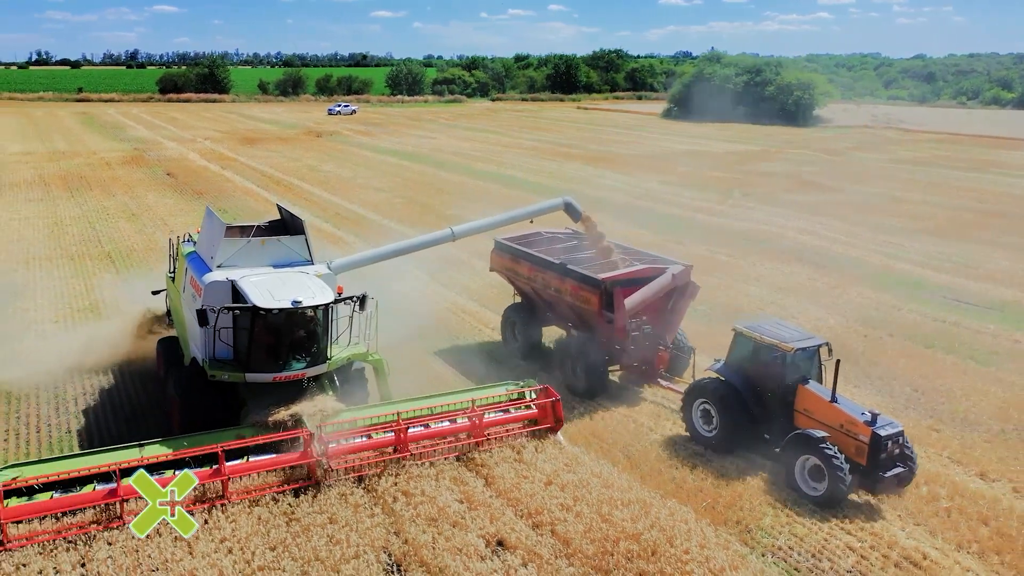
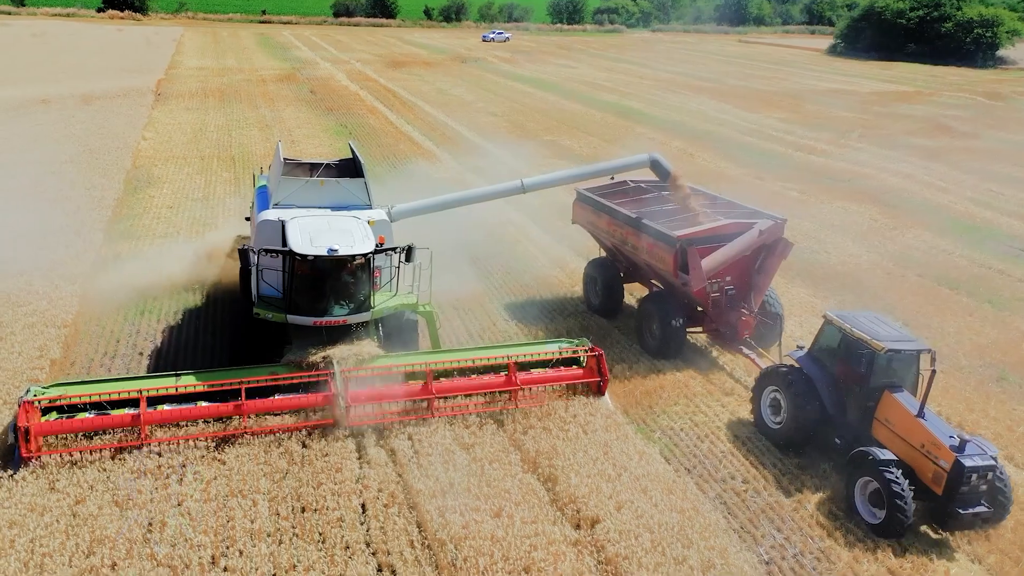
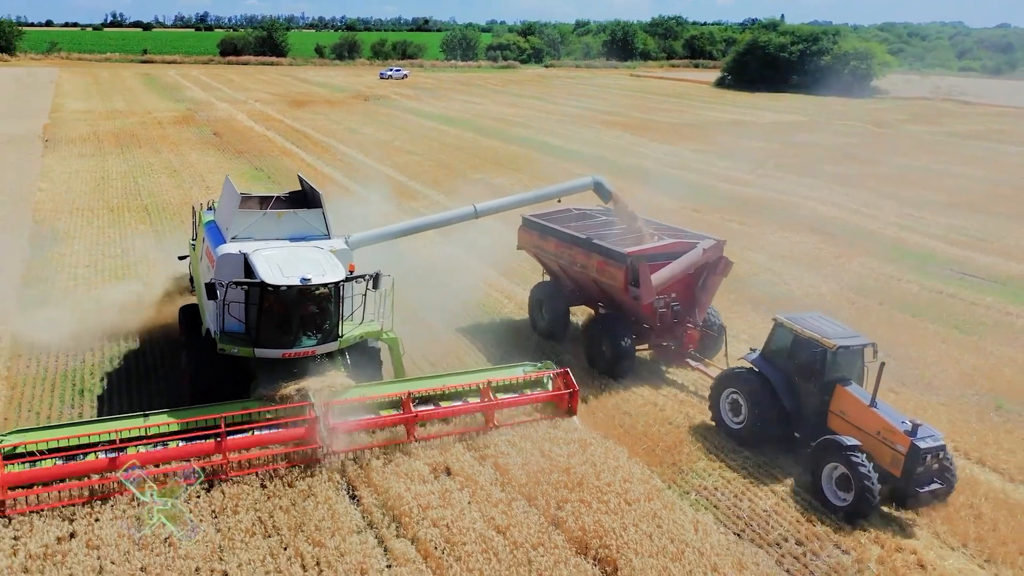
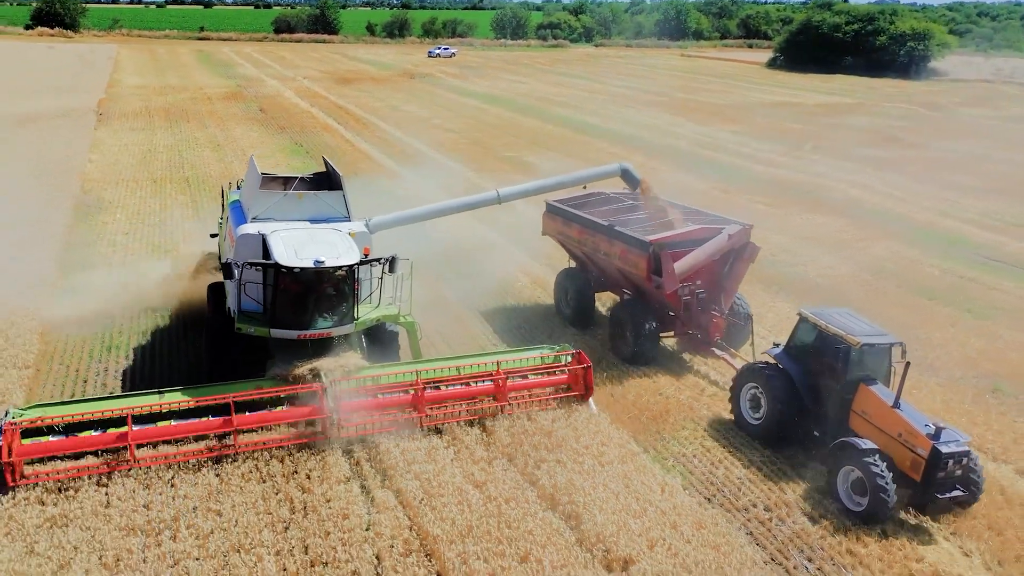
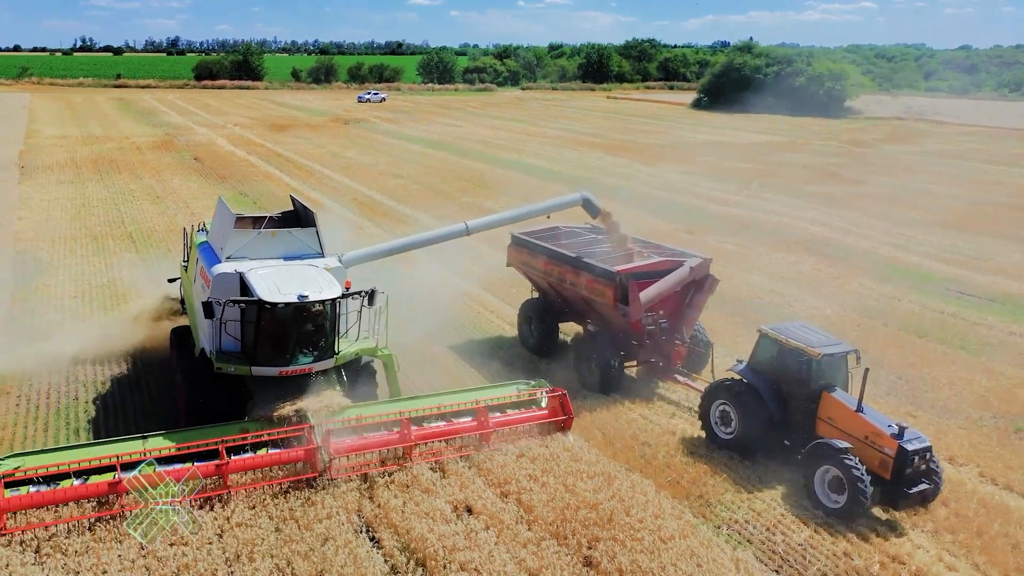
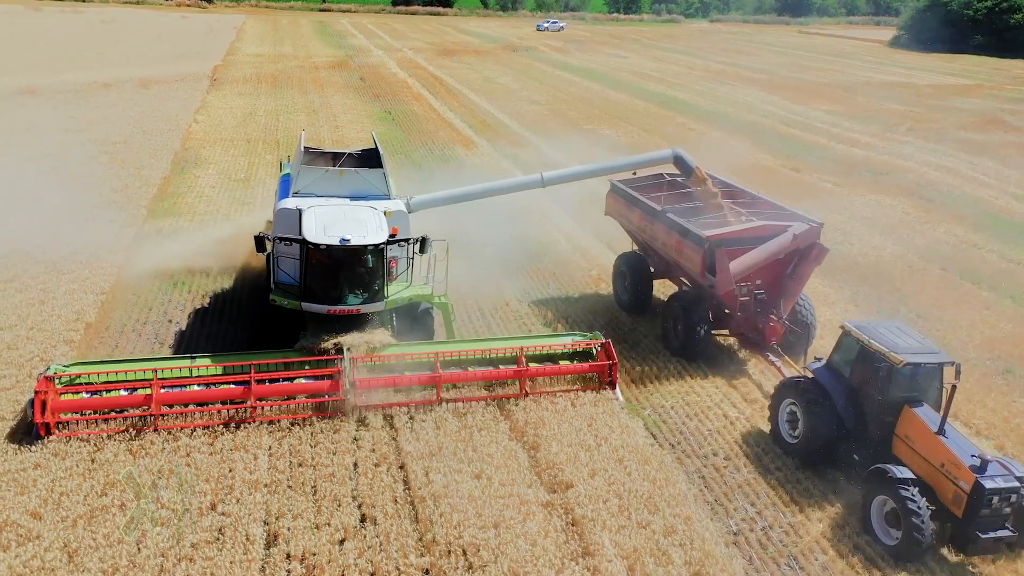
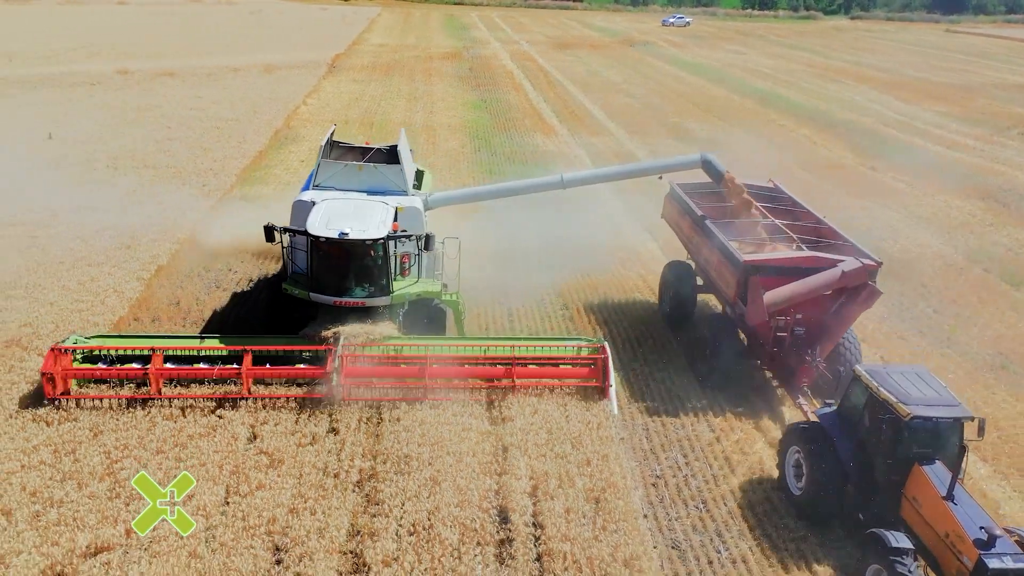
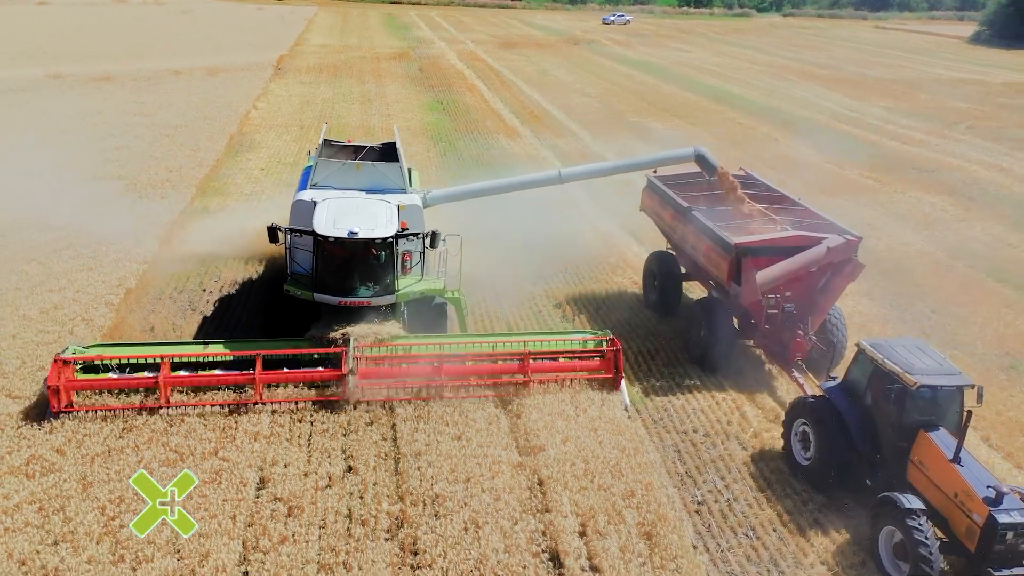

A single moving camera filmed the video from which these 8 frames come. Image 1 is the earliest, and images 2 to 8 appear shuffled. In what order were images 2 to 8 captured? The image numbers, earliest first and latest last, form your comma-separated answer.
5, 3, 4, 2, 6, 8, 7
